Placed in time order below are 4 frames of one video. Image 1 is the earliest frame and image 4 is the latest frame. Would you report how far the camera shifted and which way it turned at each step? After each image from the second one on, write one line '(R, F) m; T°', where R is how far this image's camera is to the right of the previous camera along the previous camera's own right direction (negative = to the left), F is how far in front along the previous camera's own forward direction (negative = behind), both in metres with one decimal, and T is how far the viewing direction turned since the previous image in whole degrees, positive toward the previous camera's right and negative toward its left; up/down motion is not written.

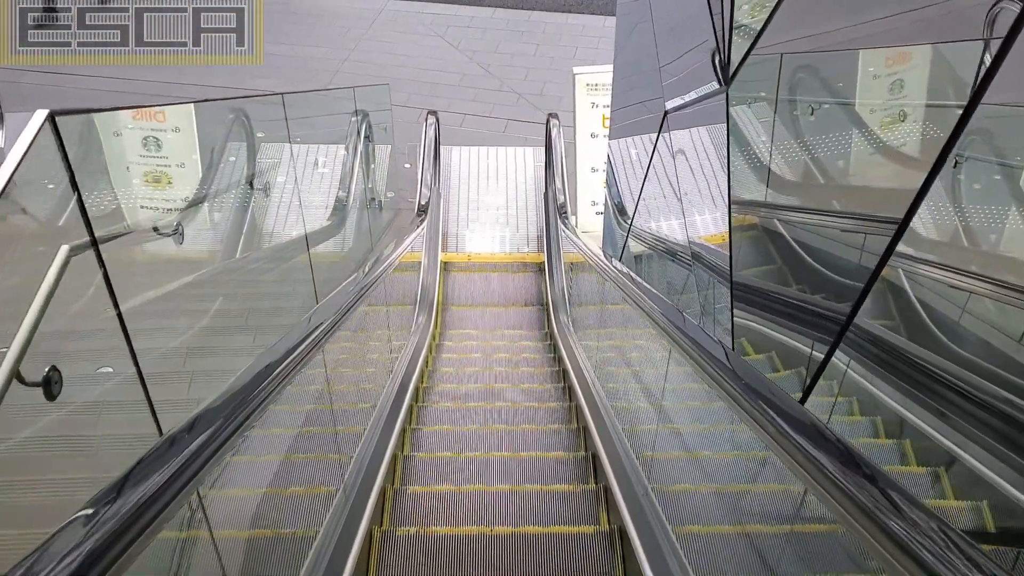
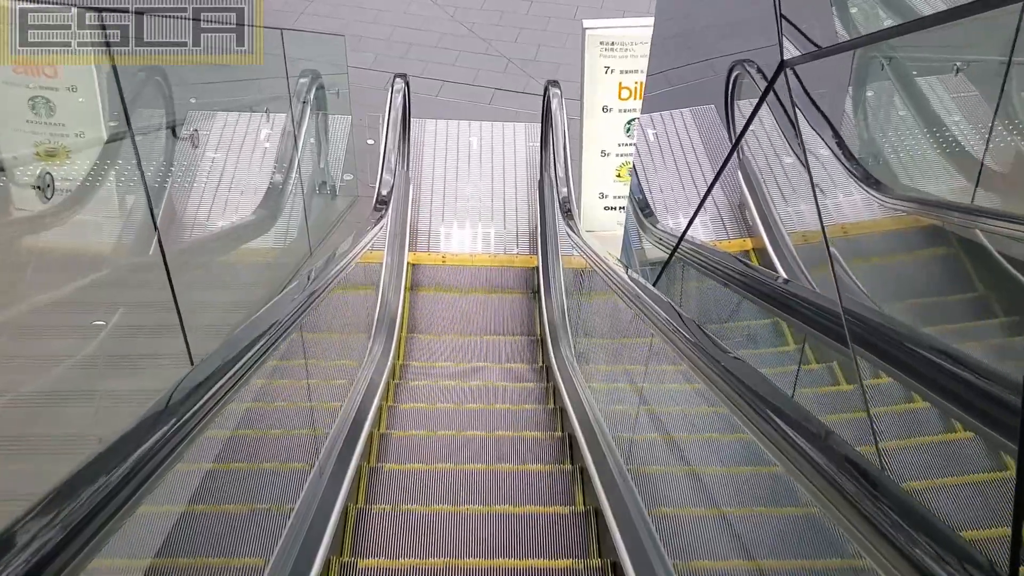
(0.0, +1.0) m; +2°
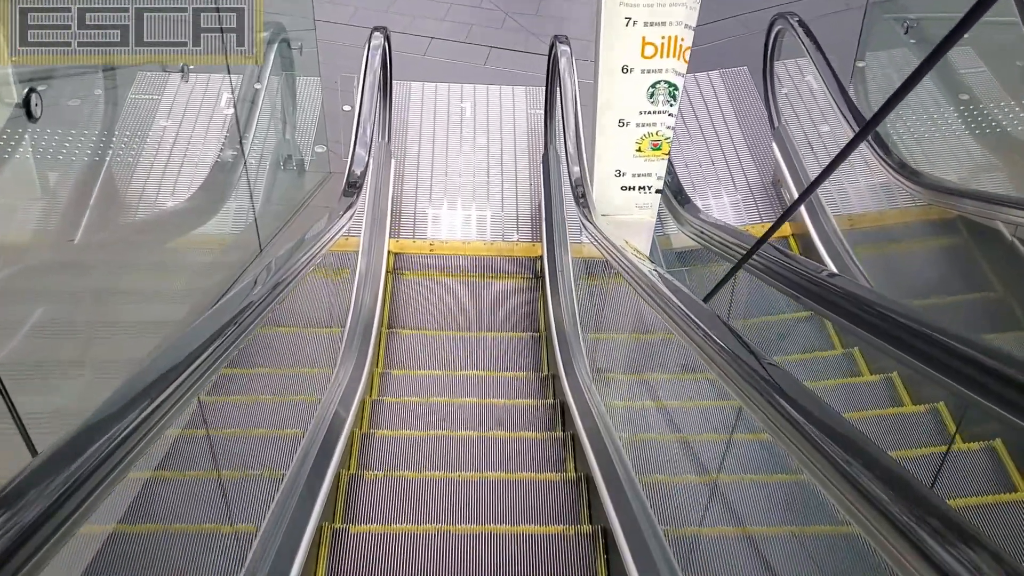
(0.0, +0.6) m; +1°
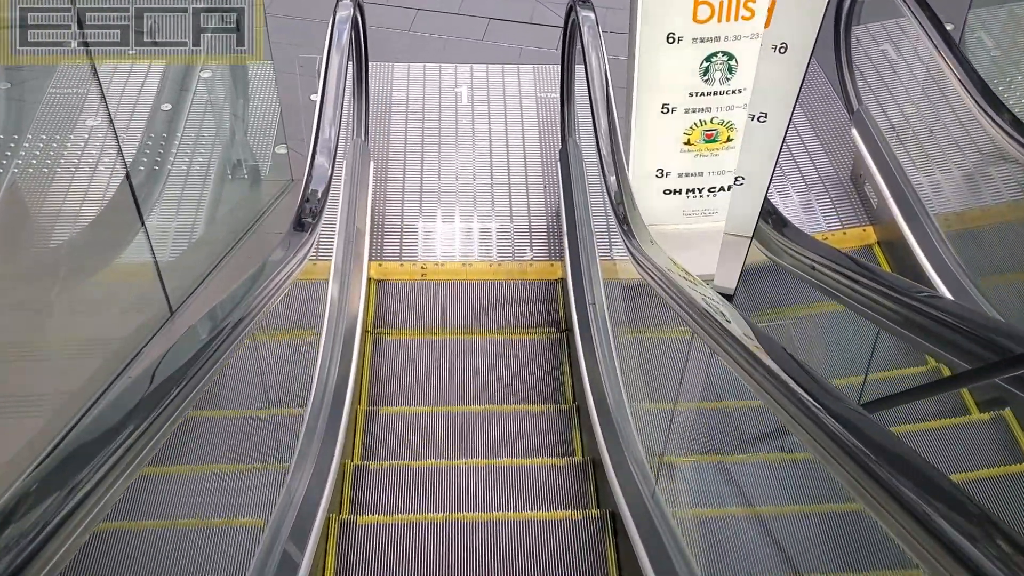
(-0.1, +0.7) m; 0°
